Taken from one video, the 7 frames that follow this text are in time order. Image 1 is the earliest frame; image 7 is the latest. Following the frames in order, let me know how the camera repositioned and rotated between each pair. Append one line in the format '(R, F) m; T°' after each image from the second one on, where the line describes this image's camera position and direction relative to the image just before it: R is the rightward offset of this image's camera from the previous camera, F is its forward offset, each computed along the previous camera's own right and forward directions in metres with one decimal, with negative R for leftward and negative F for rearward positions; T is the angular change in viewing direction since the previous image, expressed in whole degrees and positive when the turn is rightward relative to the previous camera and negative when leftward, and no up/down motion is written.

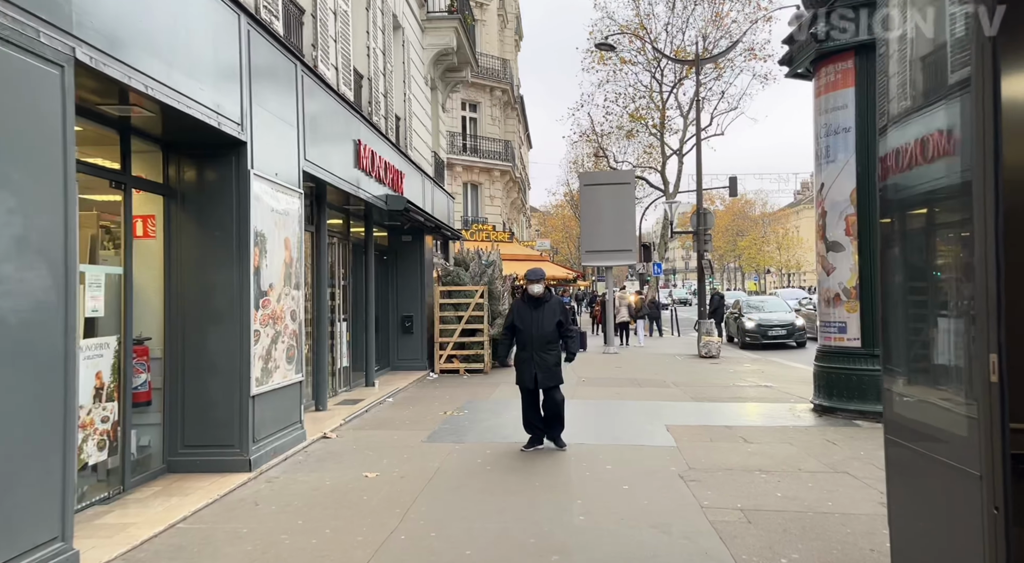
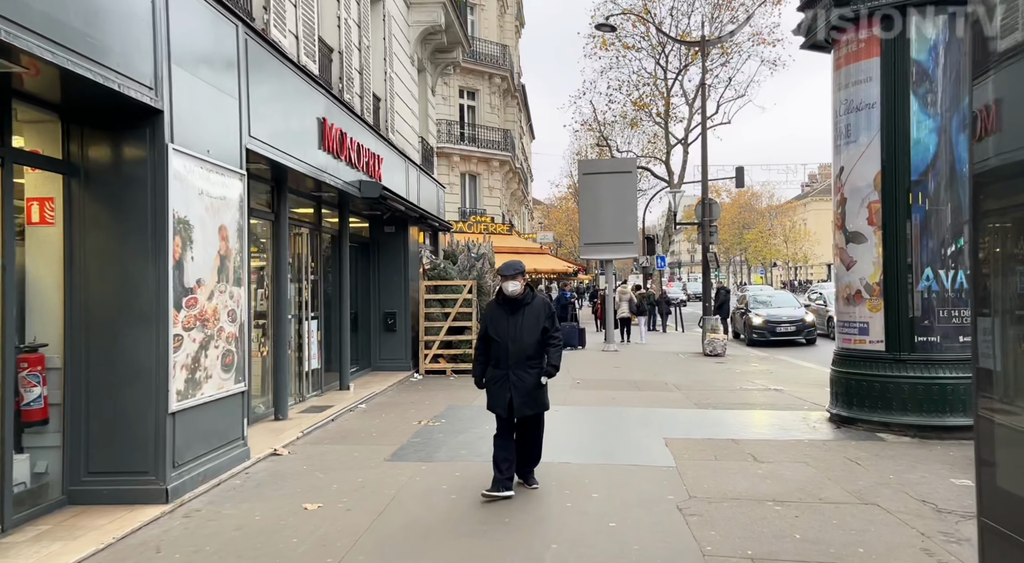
(+0.3, +0.9) m; 0°
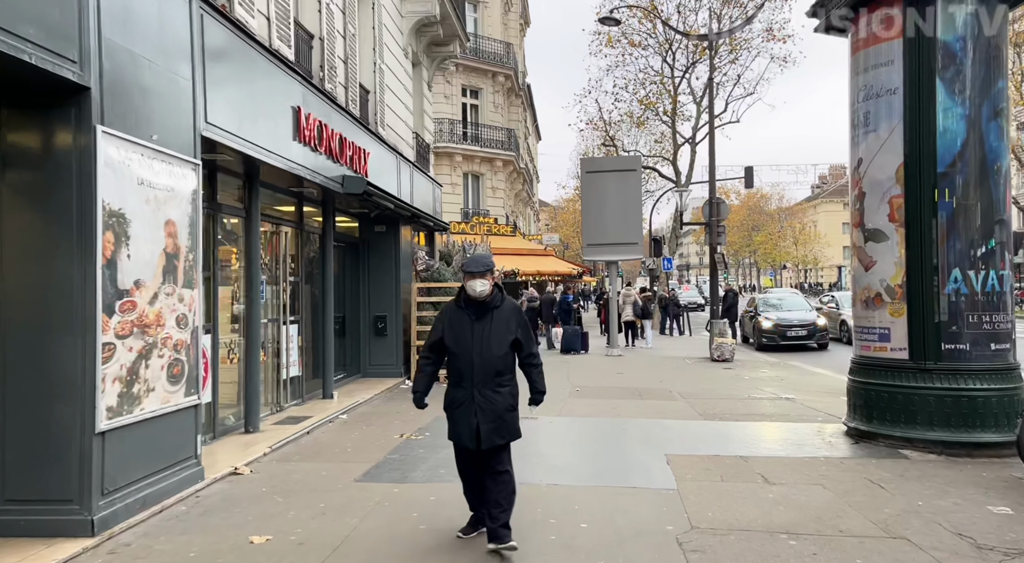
(+0.2, +0.6) m; -1°
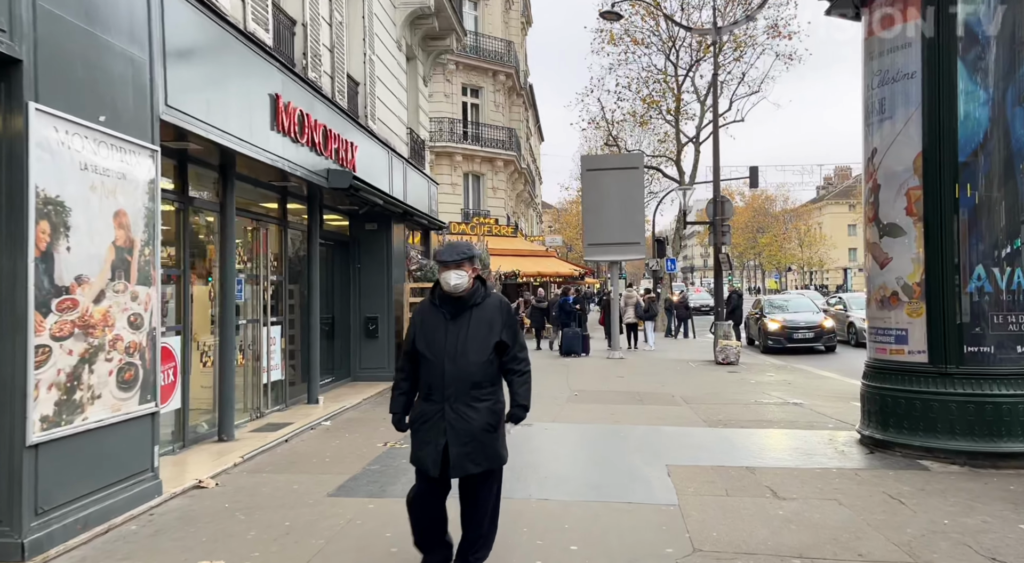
(+0.1, +0.5) m; 0°
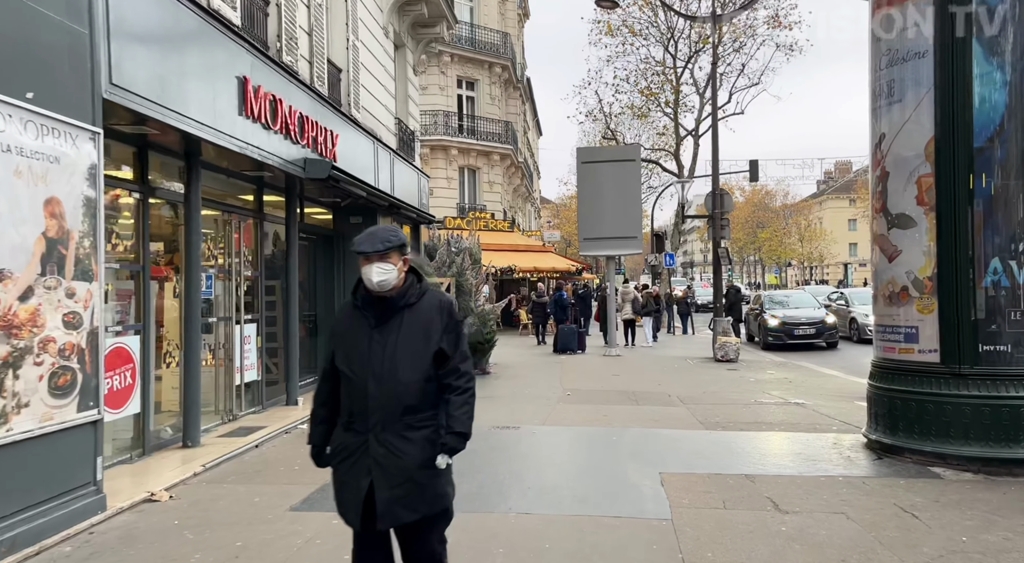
(+0.2, +0.4) m; 0°
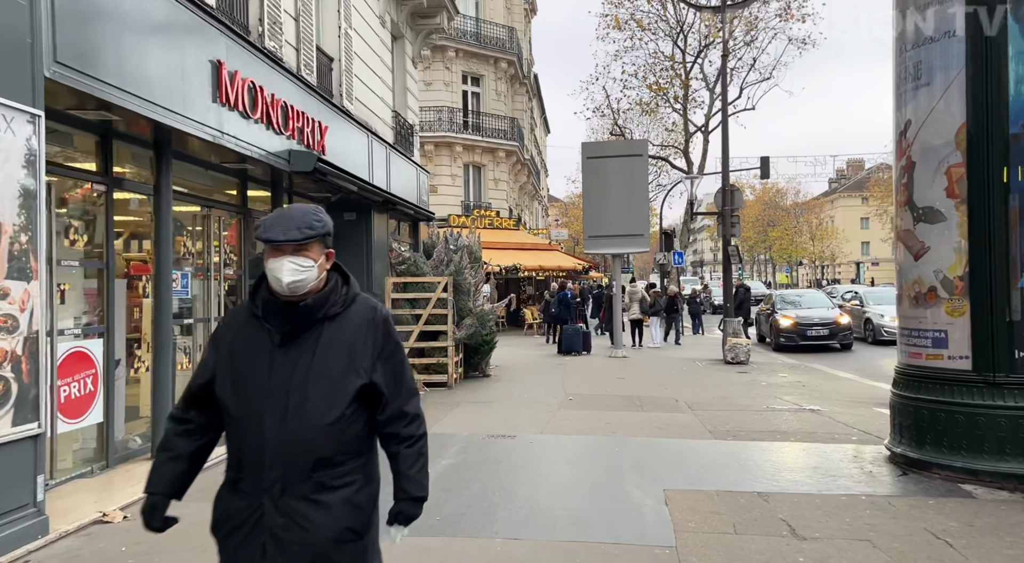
(+0.1, +0.5) m; -1°
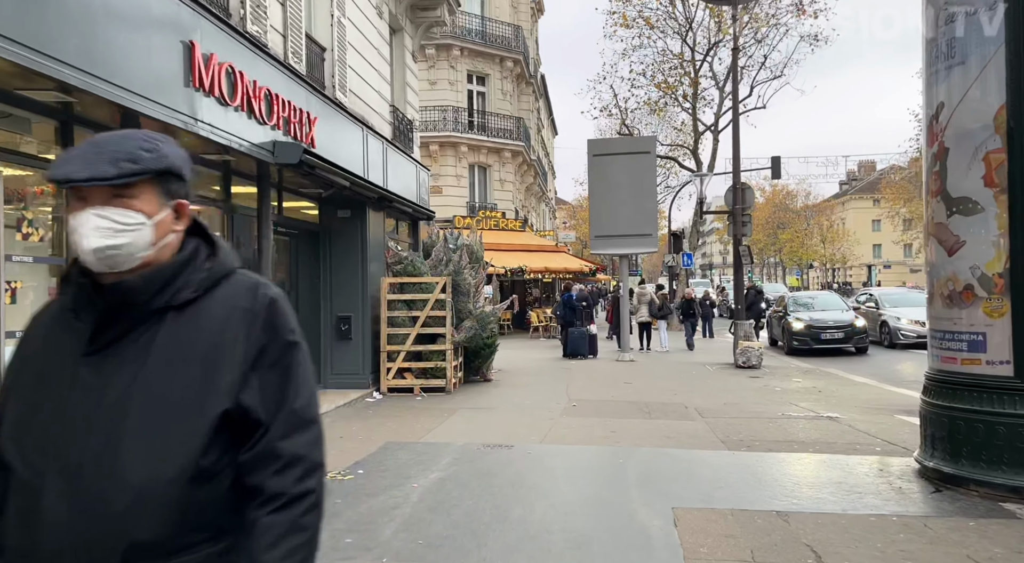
(+0.1, +0.5) m; -1°
